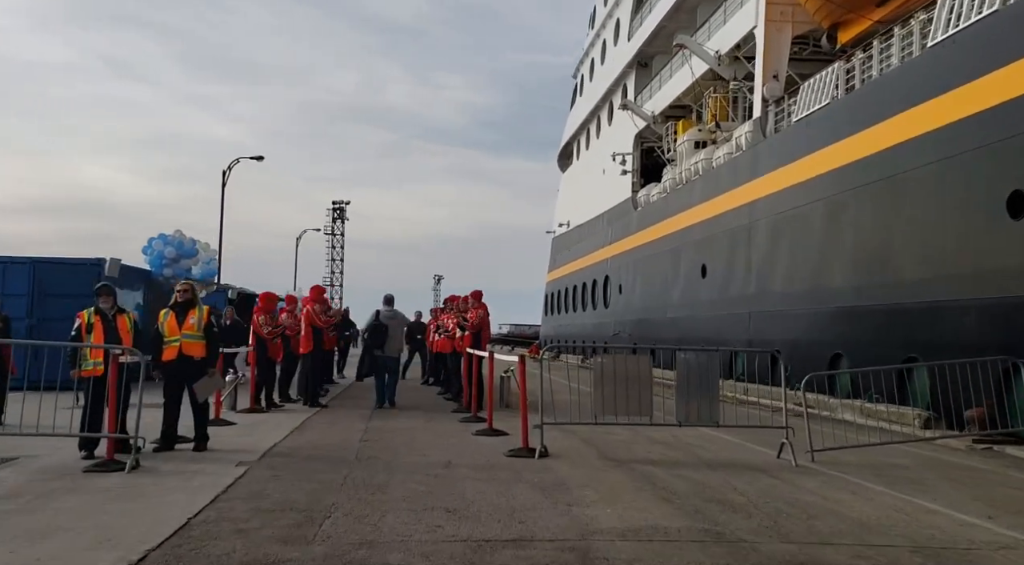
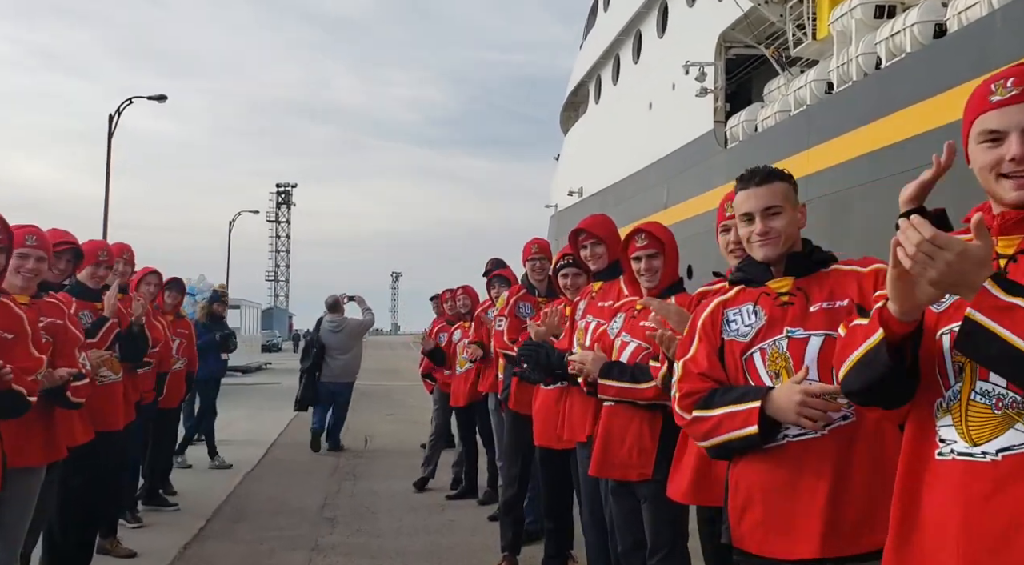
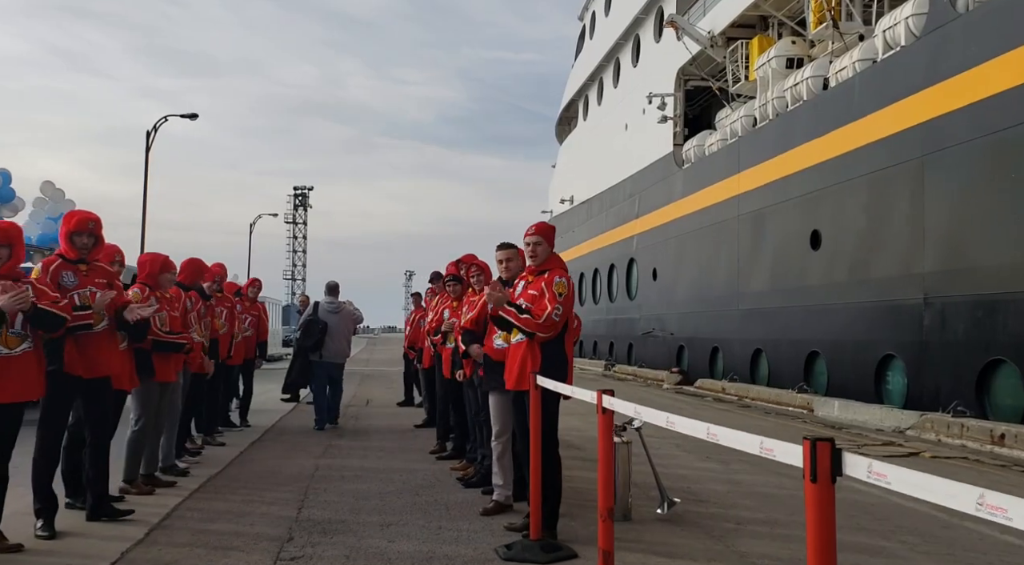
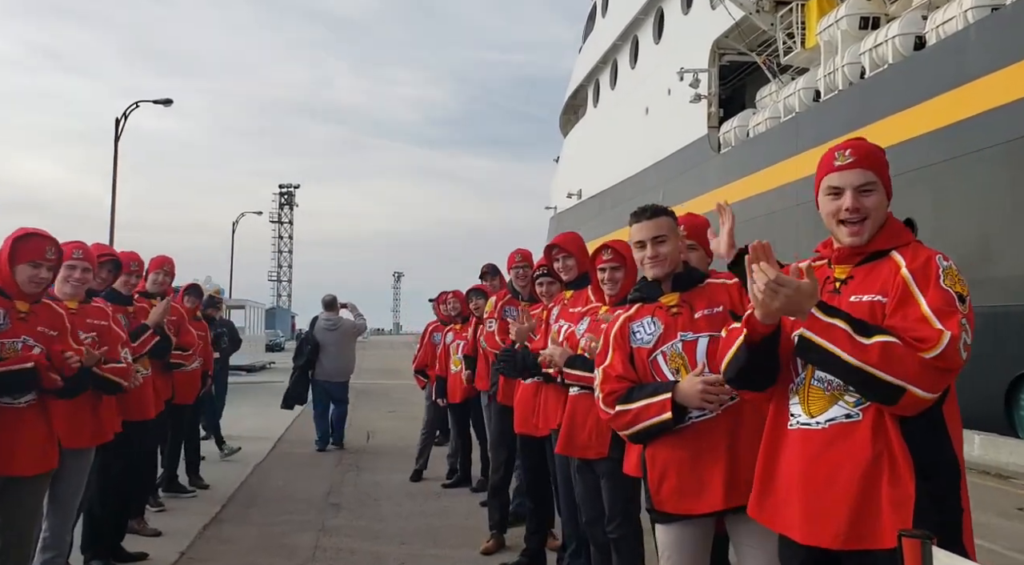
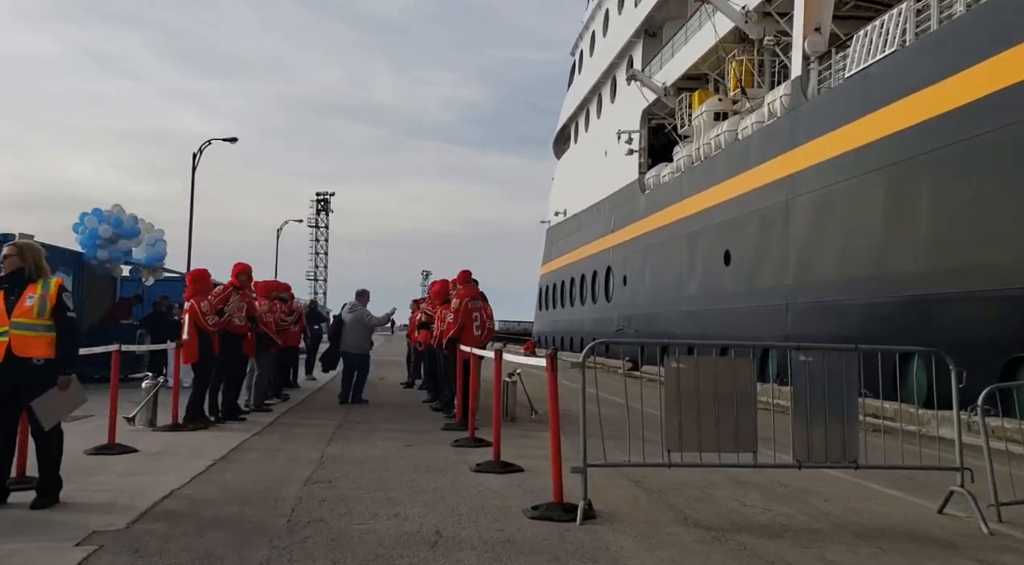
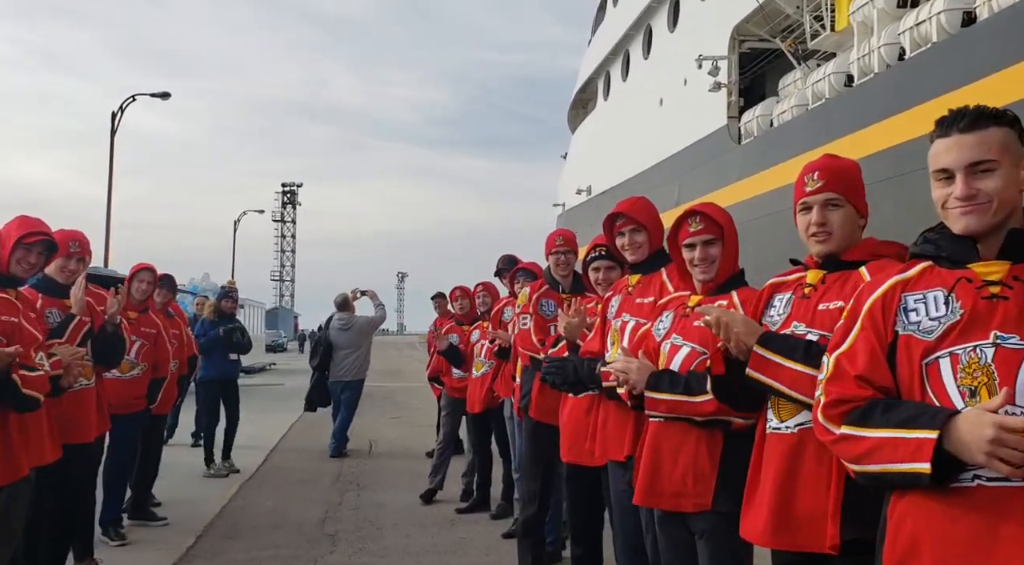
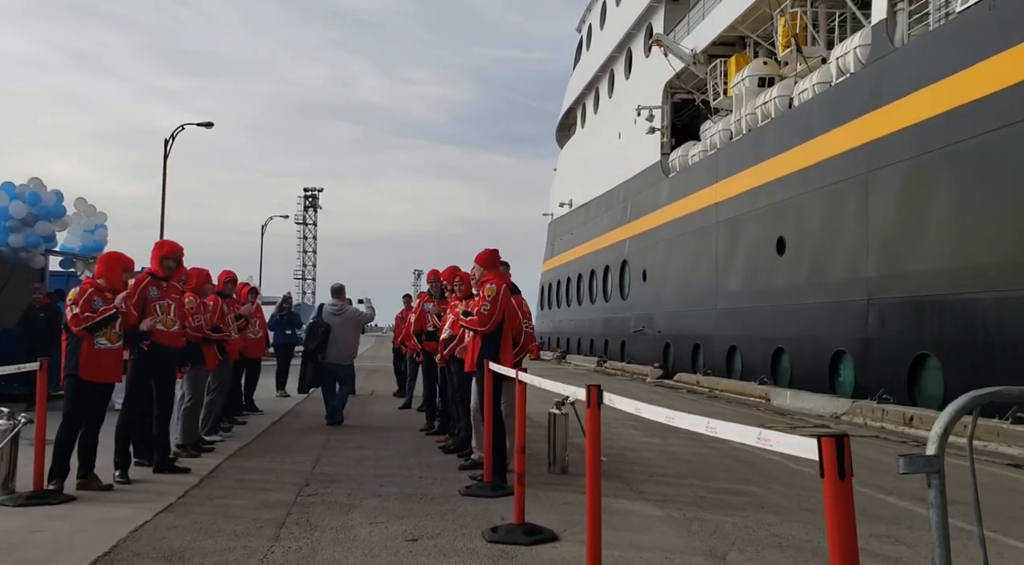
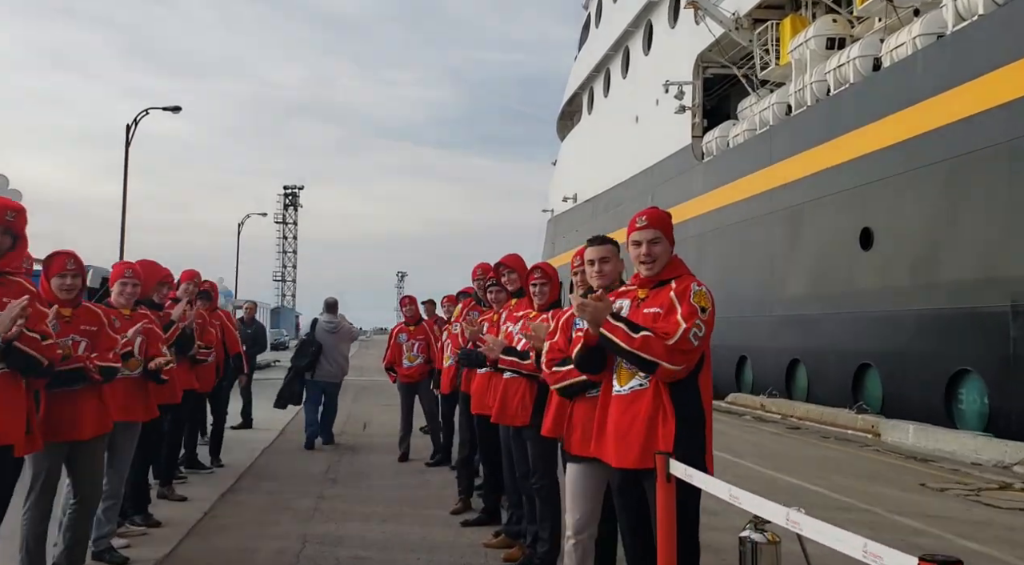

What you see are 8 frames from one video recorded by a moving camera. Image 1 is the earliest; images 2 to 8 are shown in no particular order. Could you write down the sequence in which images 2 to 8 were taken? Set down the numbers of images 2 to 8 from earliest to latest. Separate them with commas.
5, 7, 3, 8, 4, 2, 6
